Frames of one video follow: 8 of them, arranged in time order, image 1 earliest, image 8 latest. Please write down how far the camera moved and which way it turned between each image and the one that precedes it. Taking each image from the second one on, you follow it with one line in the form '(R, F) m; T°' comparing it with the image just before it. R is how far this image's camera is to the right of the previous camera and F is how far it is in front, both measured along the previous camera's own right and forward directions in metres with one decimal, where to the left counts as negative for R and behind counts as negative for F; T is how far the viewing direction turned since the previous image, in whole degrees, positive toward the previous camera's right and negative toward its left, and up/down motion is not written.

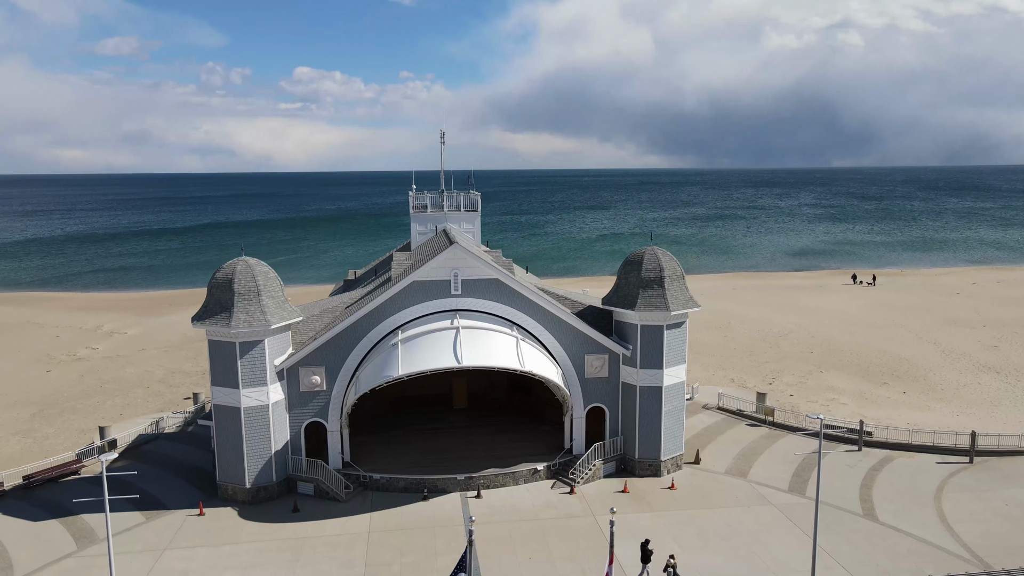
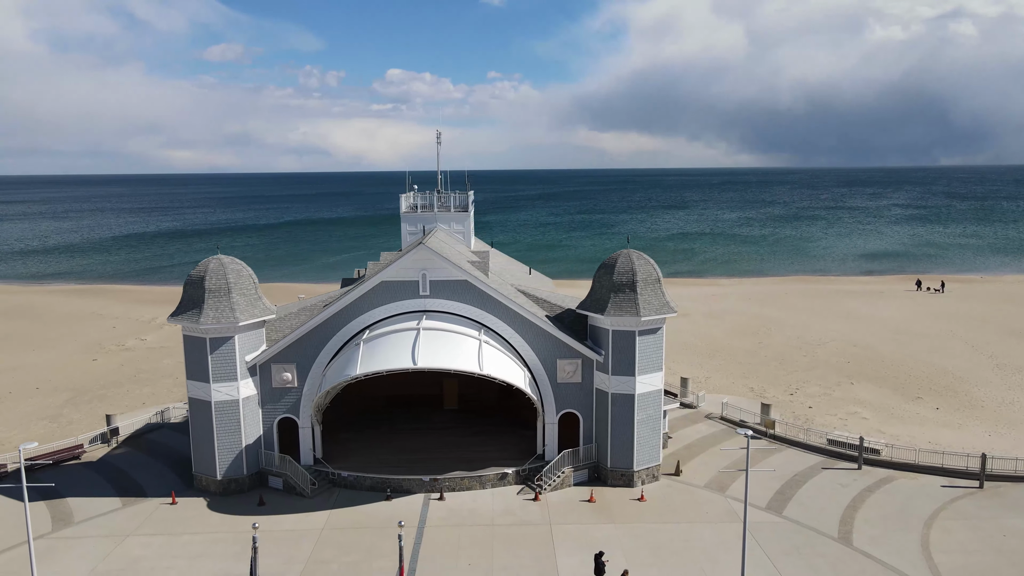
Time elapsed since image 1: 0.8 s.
(+4.0, +0.6) m; -6°
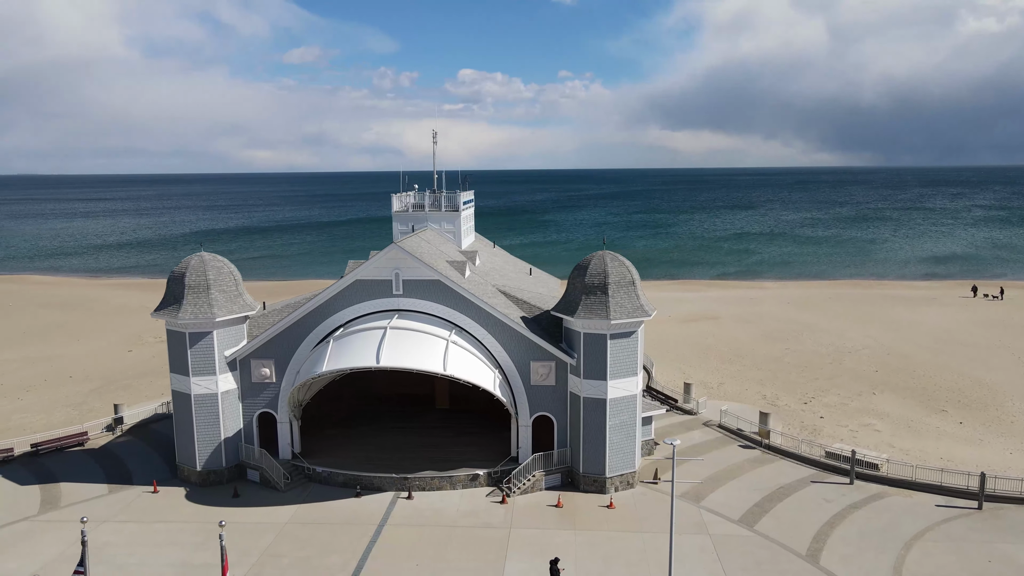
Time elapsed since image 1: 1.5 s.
(+3.3, +0.4) m; -5°
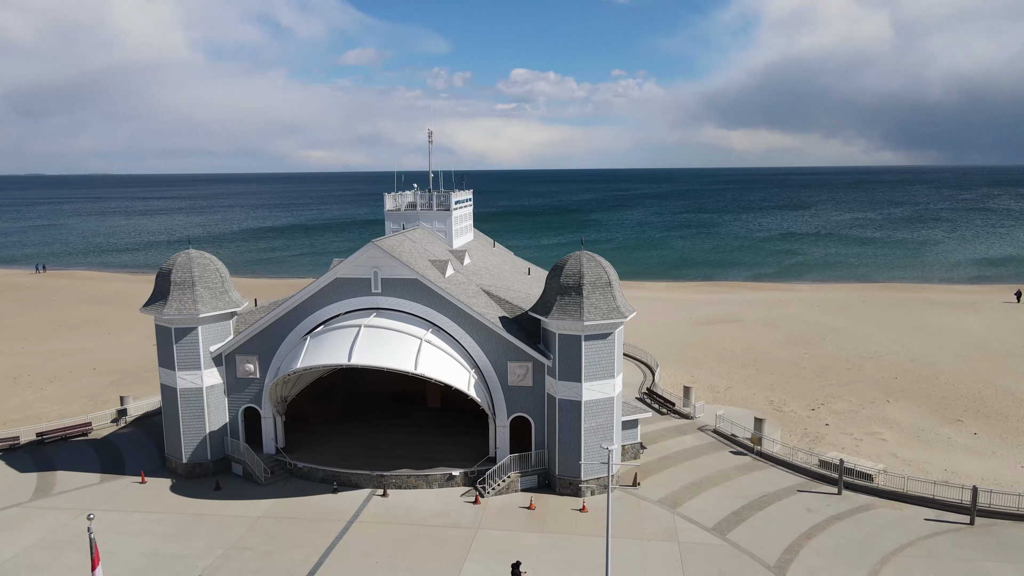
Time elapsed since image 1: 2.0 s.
(+2.5, +0.2) m; -4°
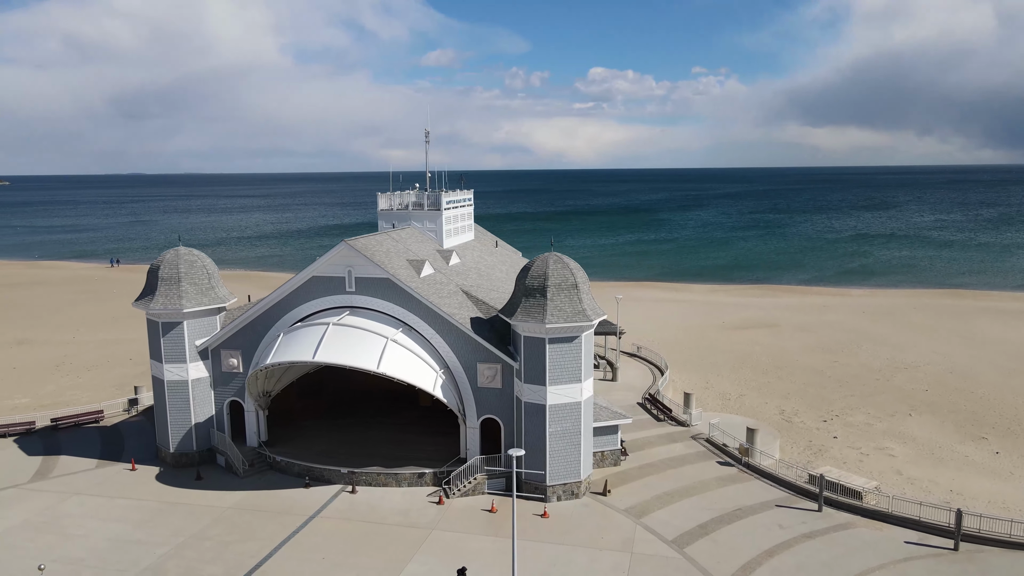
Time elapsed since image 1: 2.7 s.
(+3.6, +0.4) m; -6°
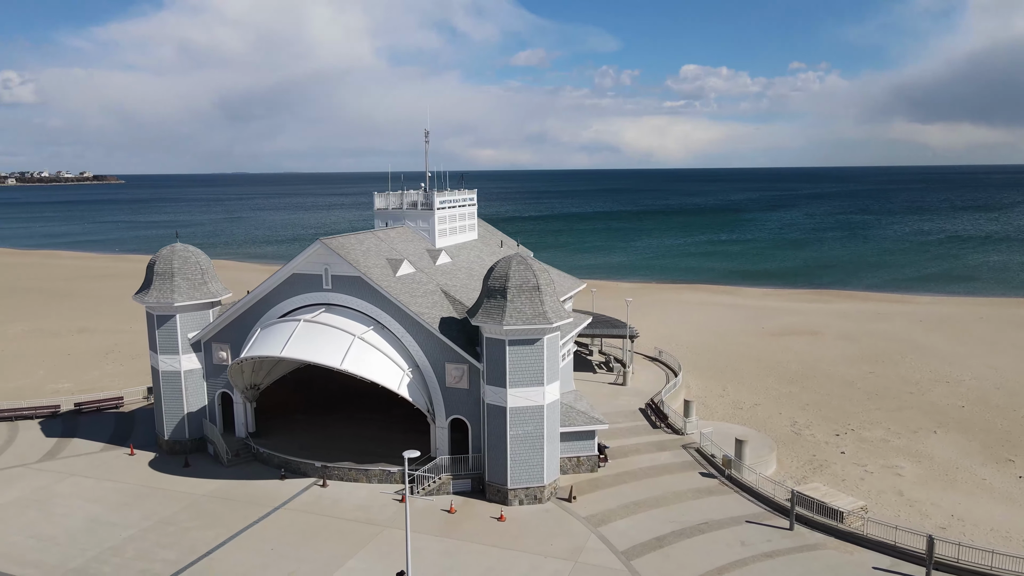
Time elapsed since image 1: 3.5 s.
(+4.0, +0.4) m; -7°
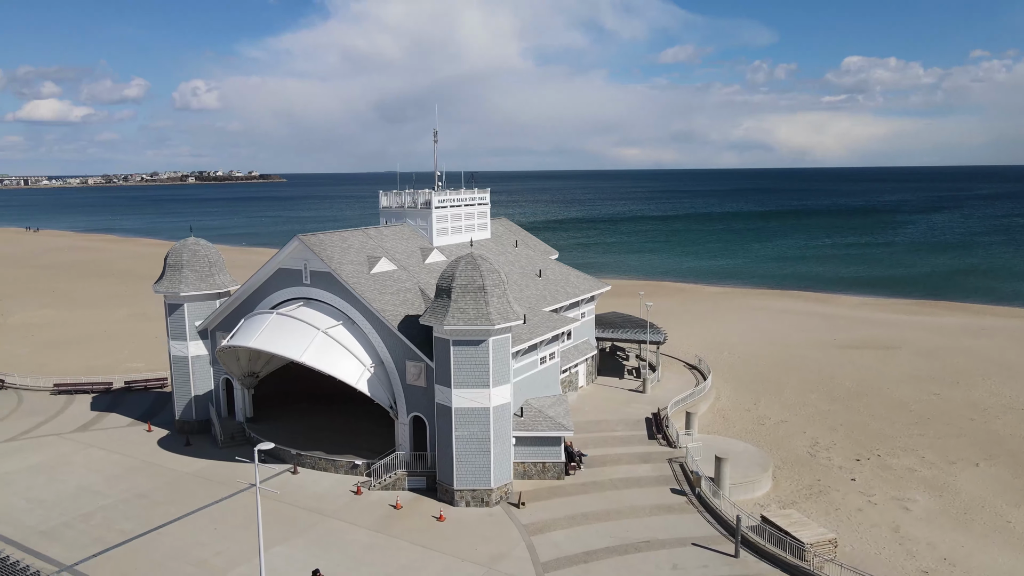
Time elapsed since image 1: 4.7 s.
(+6.2, +0.9) m; -11°
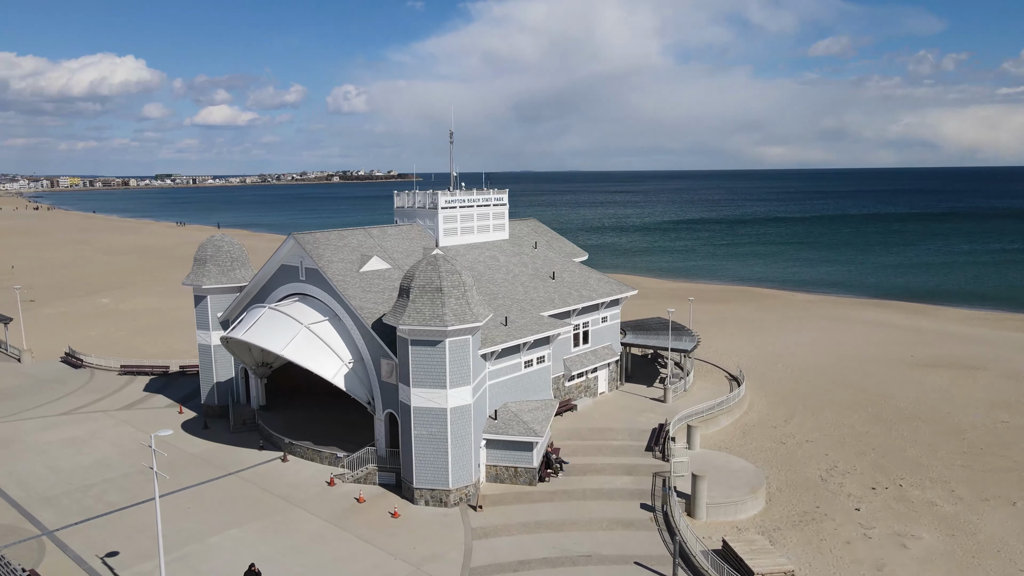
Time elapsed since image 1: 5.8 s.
(+5.5, +0.7) m; -10°
